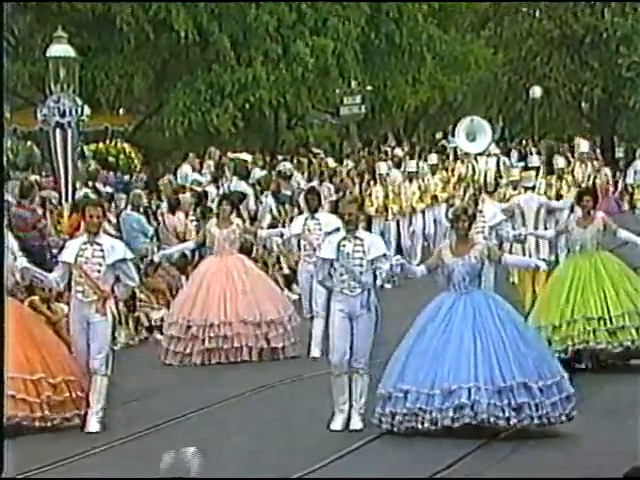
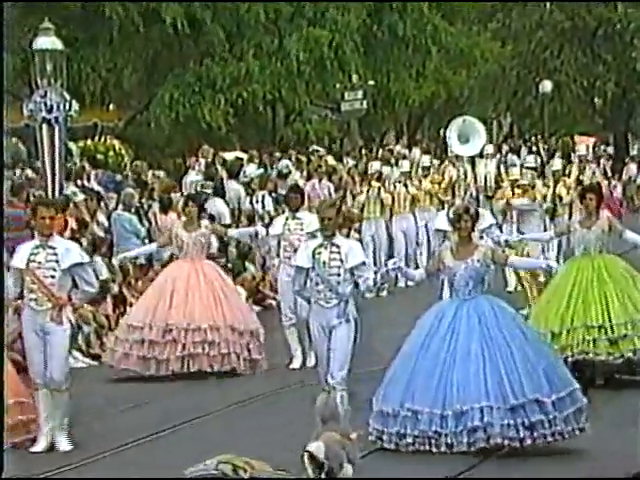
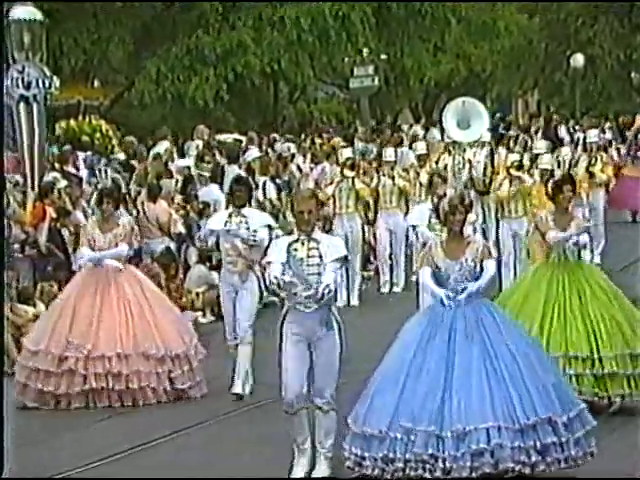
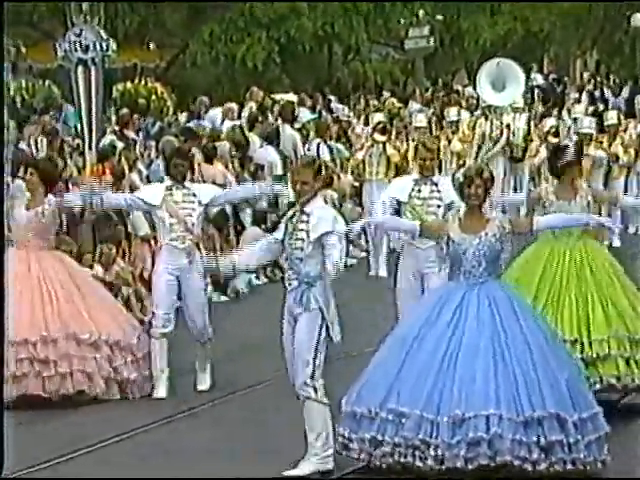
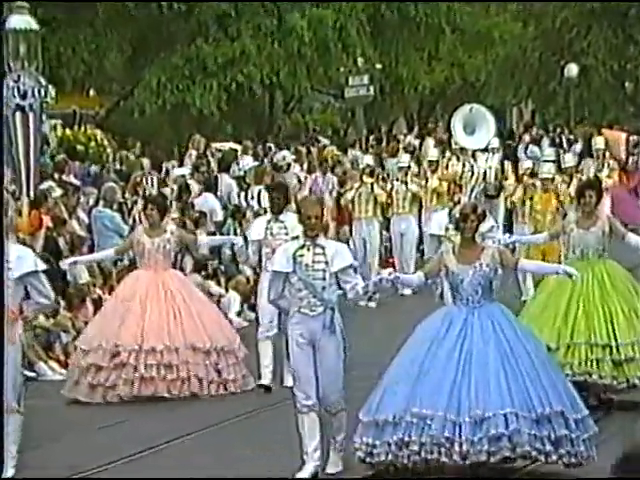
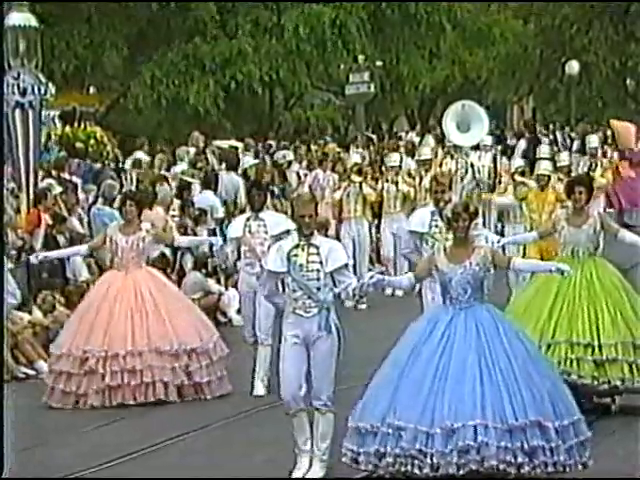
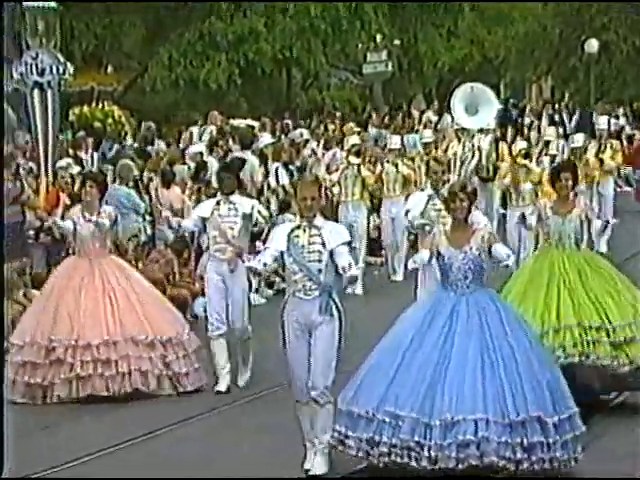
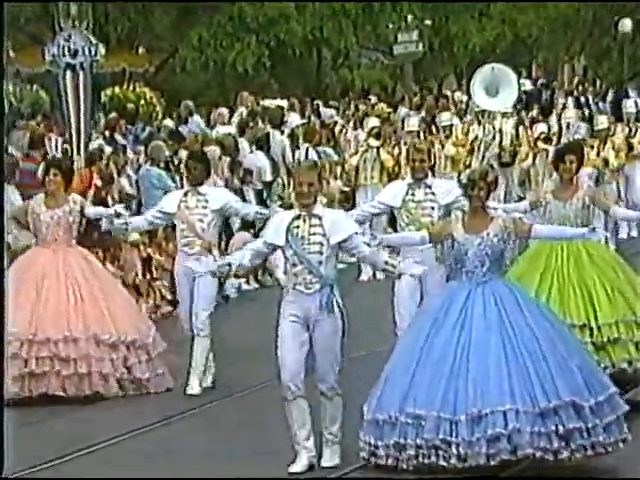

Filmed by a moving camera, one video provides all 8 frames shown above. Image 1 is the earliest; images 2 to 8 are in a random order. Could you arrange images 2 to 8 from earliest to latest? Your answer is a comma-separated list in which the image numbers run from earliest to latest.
2, 5, 6, 3, 7, 8, 4
